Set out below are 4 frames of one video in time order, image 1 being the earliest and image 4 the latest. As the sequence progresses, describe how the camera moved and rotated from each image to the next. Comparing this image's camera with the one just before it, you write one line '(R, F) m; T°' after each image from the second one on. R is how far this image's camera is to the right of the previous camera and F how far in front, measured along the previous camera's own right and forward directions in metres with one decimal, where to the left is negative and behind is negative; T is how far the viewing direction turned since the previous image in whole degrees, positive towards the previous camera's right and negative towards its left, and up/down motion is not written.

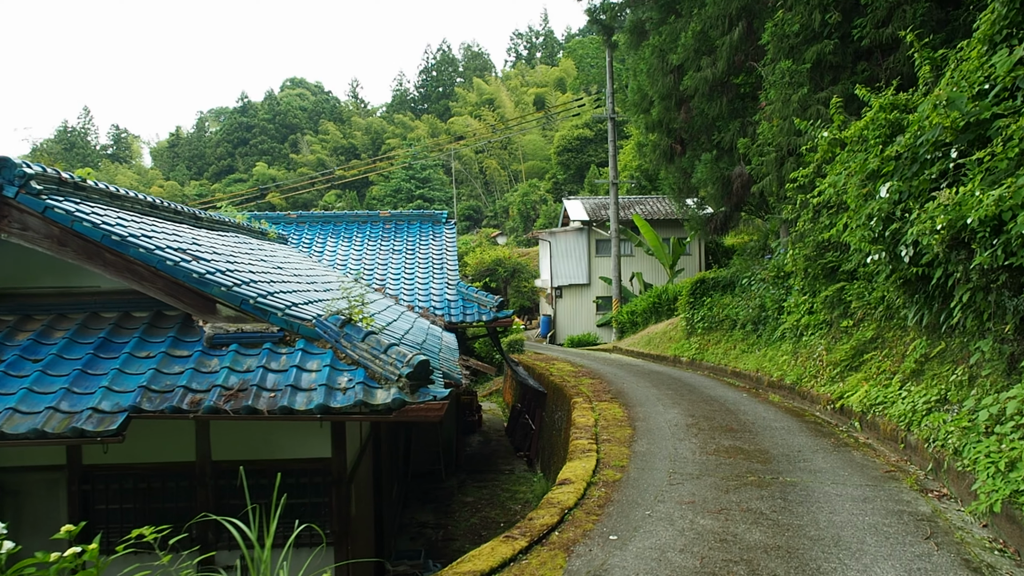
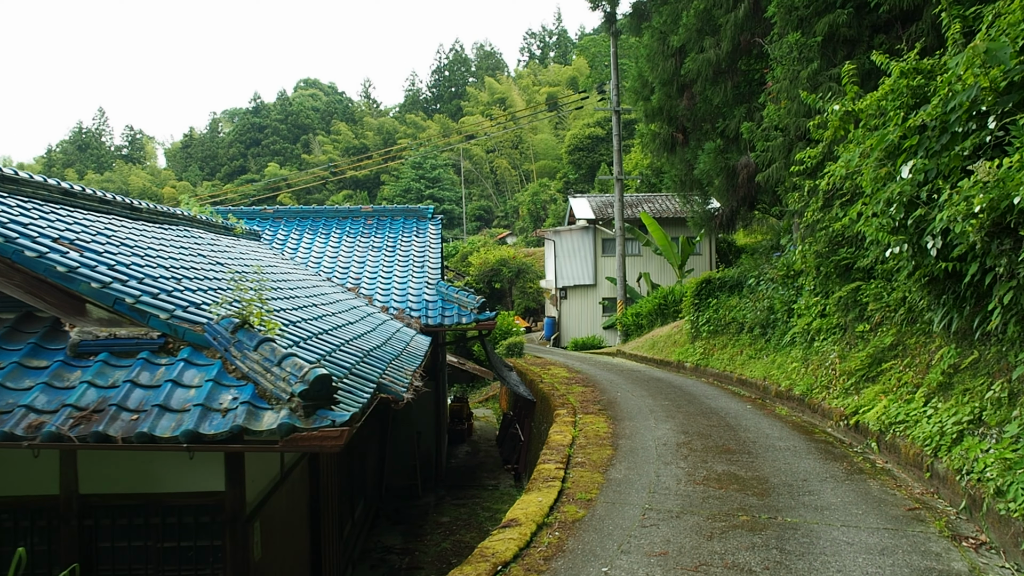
(+0.4, +0.8) m; -1°
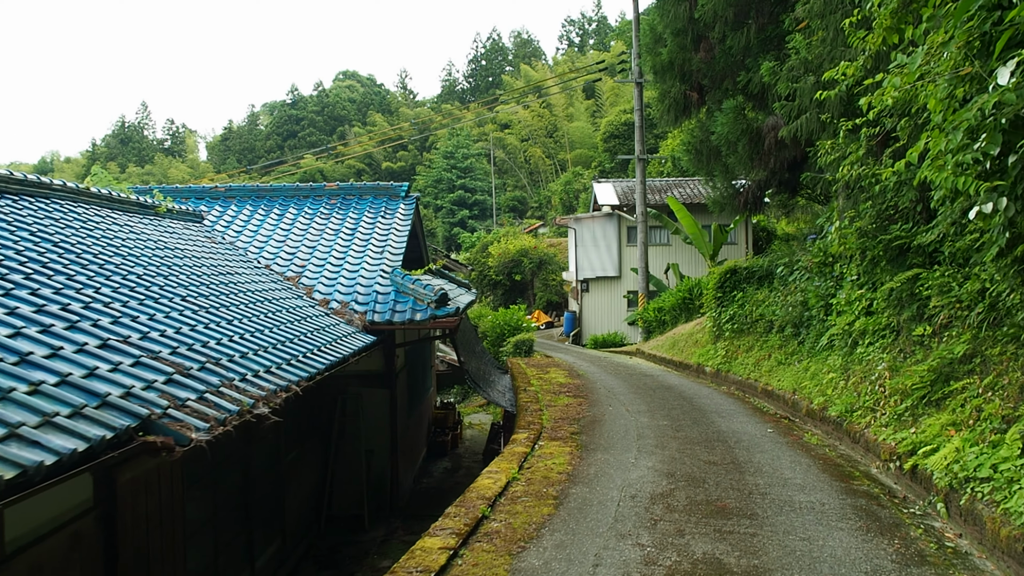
(+0.8, +1.6) m; -4°
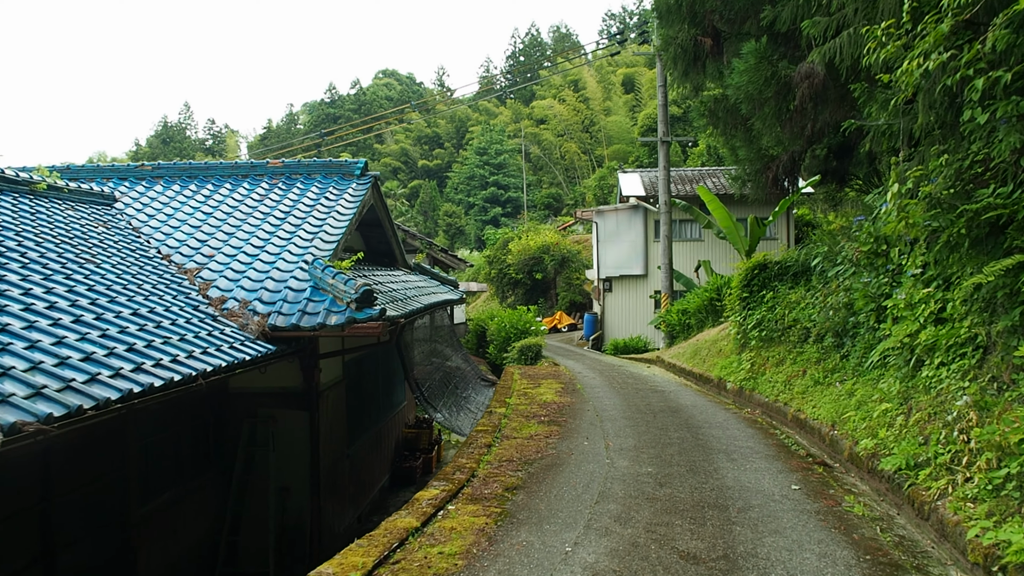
(+0.8, +1.7) m; -4°
